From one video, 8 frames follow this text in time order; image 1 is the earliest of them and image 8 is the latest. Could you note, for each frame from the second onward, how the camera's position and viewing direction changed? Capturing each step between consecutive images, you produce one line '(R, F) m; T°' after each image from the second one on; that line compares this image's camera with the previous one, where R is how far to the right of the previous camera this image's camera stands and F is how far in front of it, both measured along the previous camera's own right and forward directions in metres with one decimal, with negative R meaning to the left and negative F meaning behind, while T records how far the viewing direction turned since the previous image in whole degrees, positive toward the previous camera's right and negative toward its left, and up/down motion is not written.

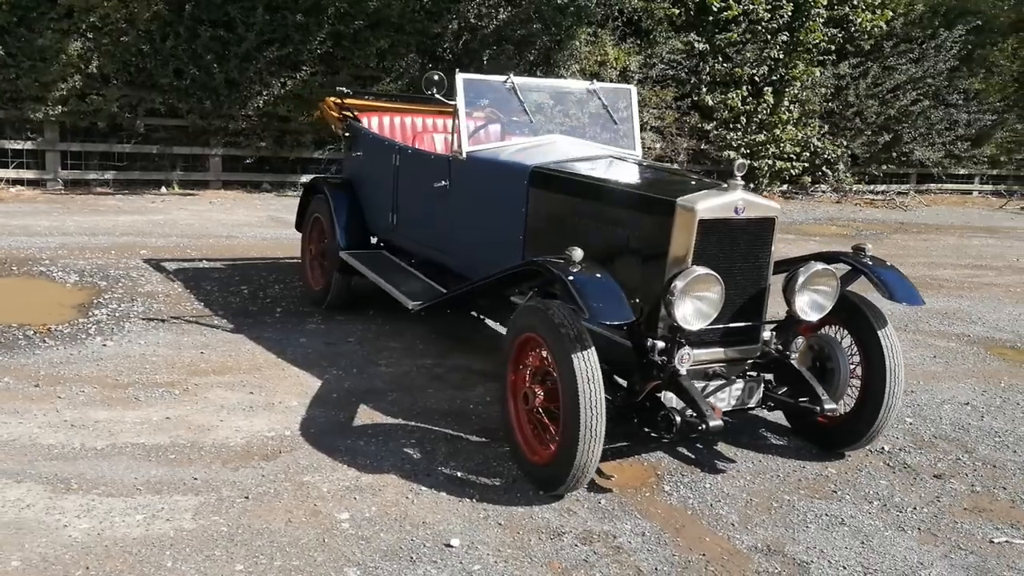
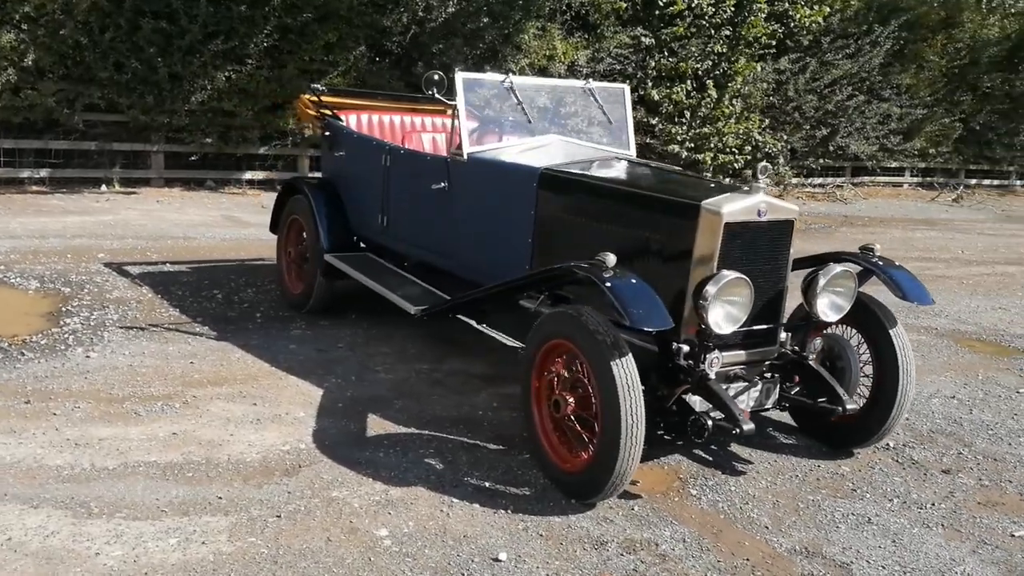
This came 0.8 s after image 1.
(-0.4, +0.1) m; +5°
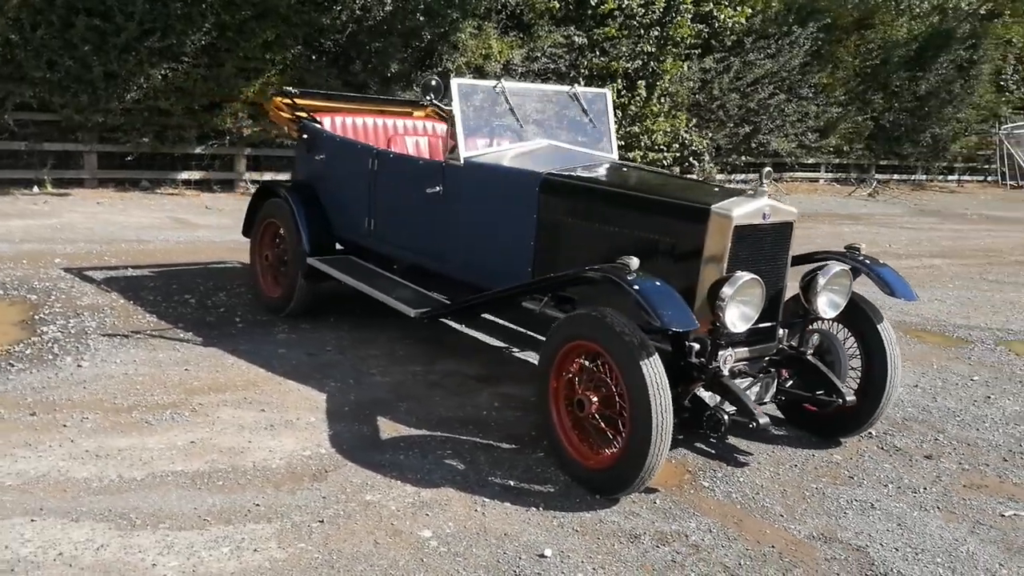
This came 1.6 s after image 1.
(-0.4, -0.1) m; +5°
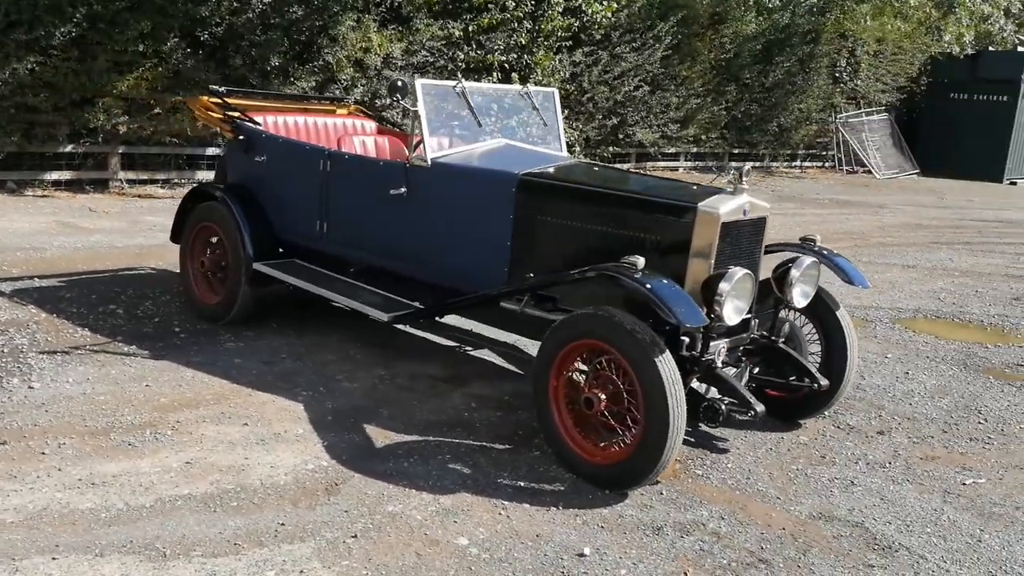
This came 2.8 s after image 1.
(-0.6, 0.0) m; +9°
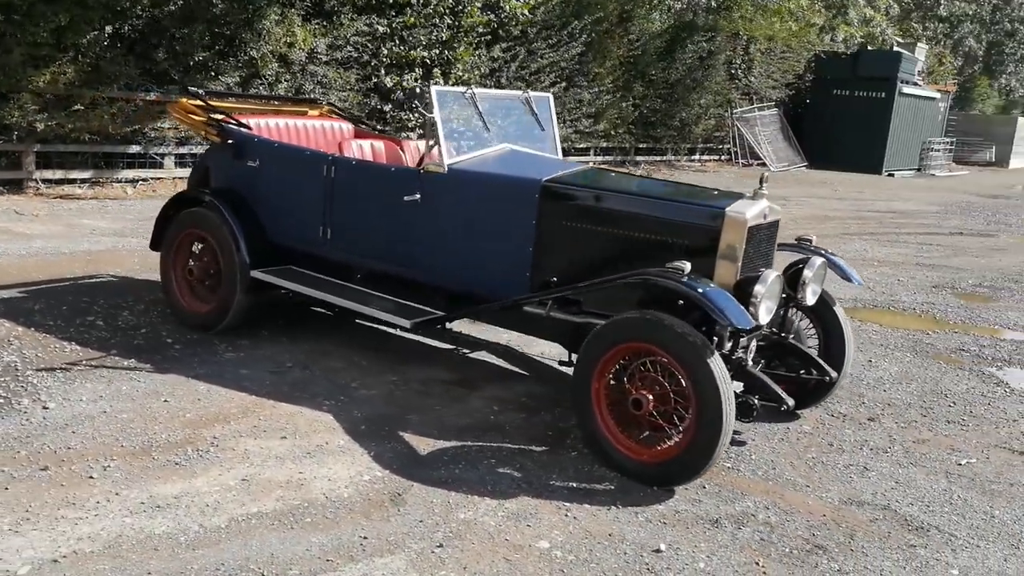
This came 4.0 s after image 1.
(-0.7, 0.0) m; +7°
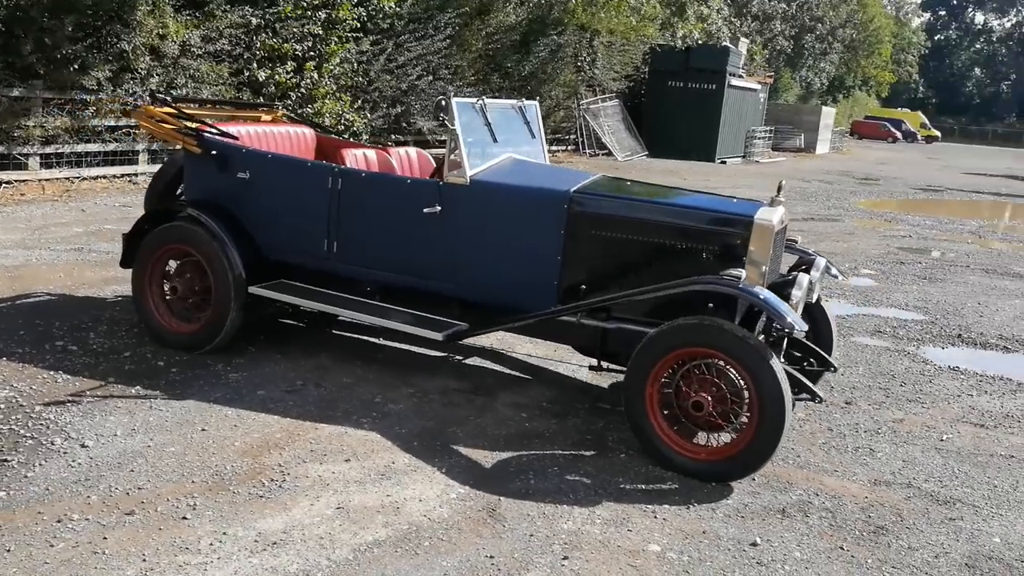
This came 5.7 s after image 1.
(-1.1, 0.0) m; +11°
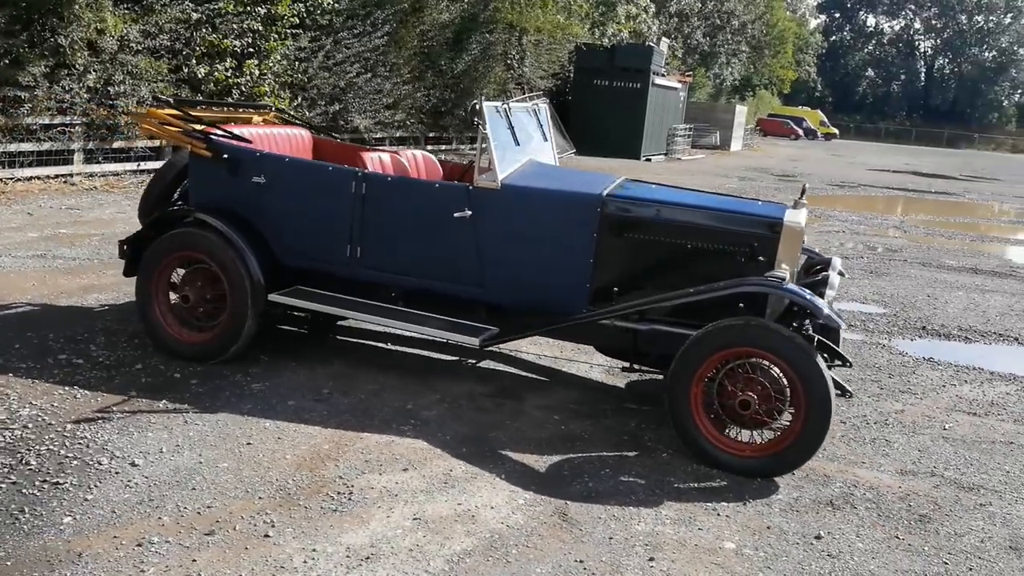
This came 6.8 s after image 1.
(-0.6, 0.0) m; +6°
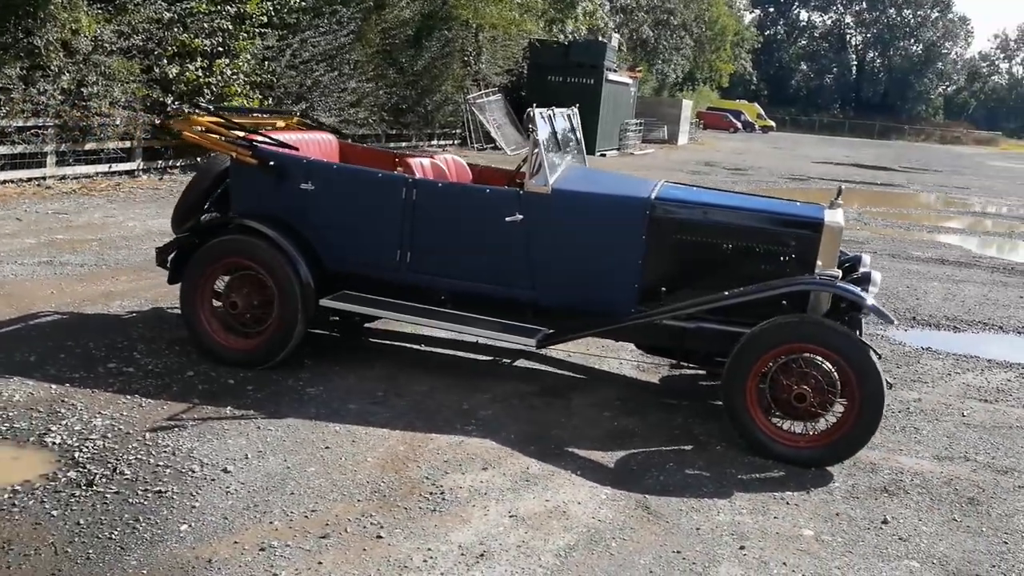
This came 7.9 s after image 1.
(-0.6, -0.1) m; +4°
